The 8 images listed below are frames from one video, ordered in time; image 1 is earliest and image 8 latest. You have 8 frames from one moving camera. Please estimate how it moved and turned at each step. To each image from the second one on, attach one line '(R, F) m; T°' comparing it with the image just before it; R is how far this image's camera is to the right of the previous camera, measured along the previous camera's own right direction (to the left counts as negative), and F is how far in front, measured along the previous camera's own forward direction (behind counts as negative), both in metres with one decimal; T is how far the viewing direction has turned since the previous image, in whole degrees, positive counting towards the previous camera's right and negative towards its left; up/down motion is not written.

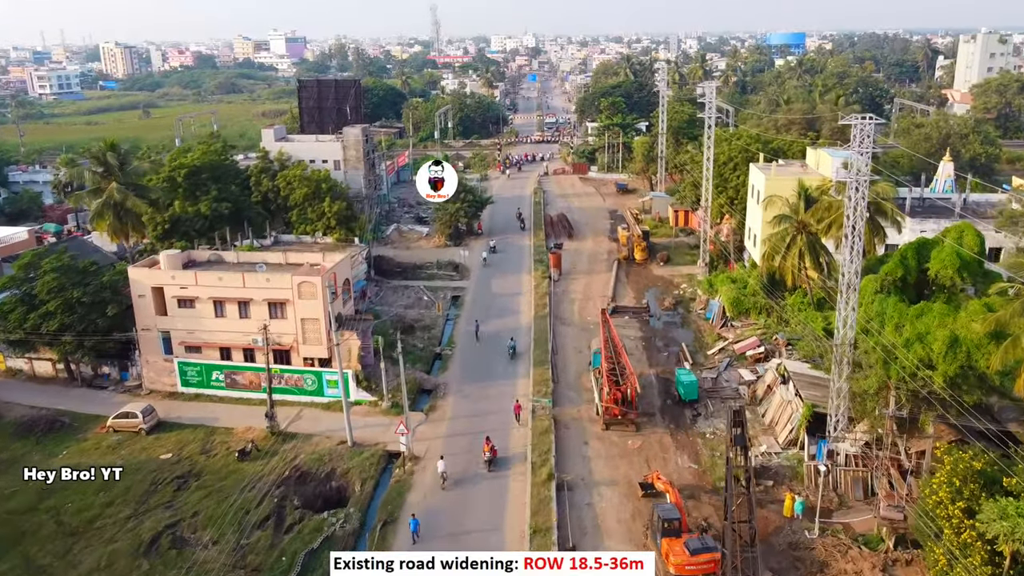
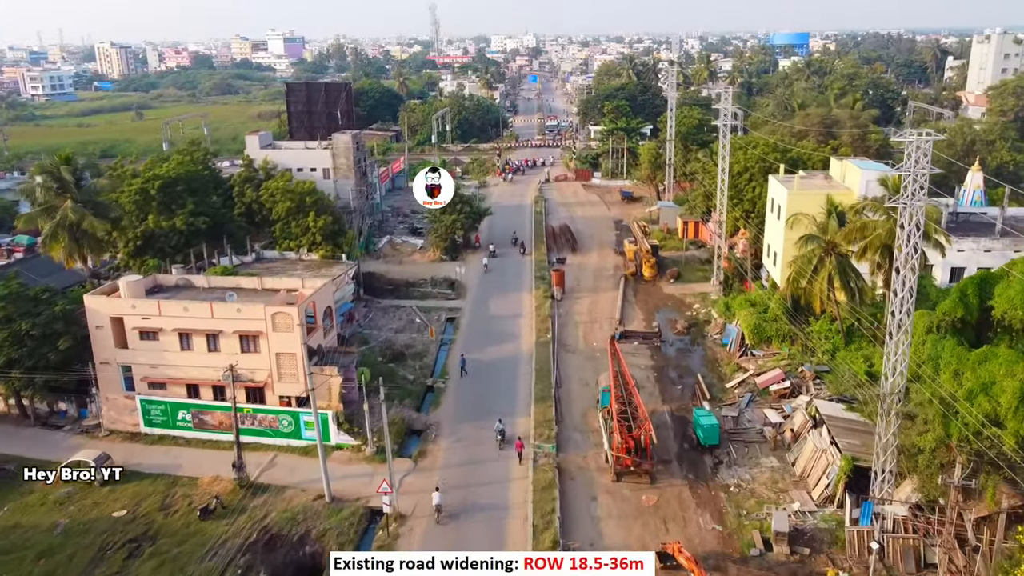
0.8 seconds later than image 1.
(0.0, +2.9) m; 0°
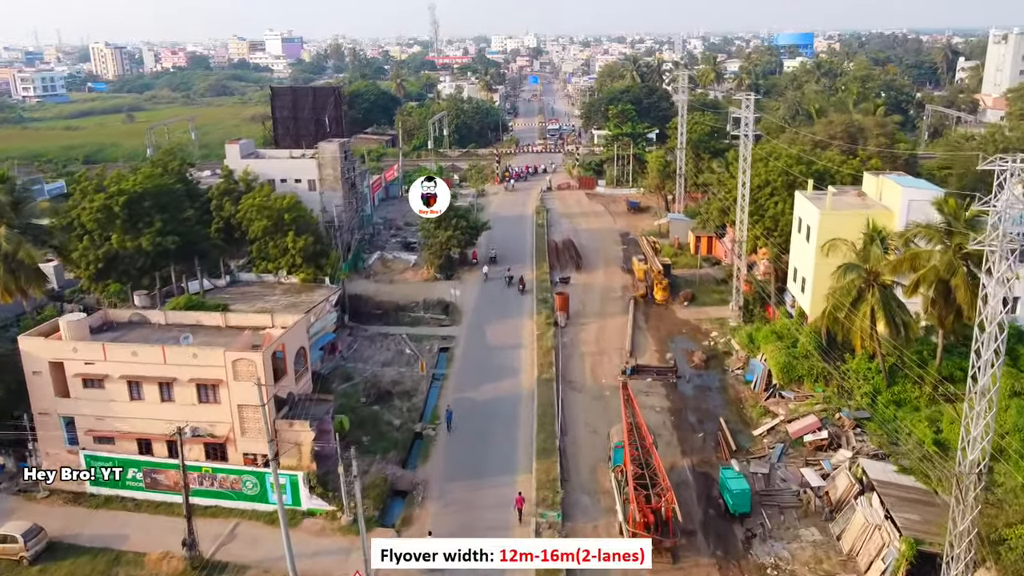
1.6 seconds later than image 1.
(0.0, +3.3) m; 0°
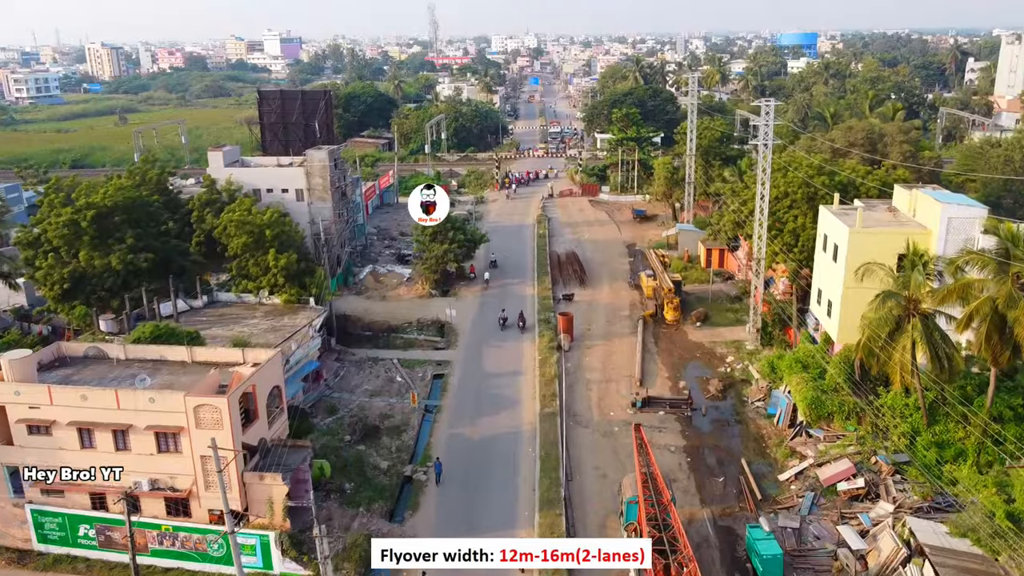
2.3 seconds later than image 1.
(0.0, +2.5) m; 0°
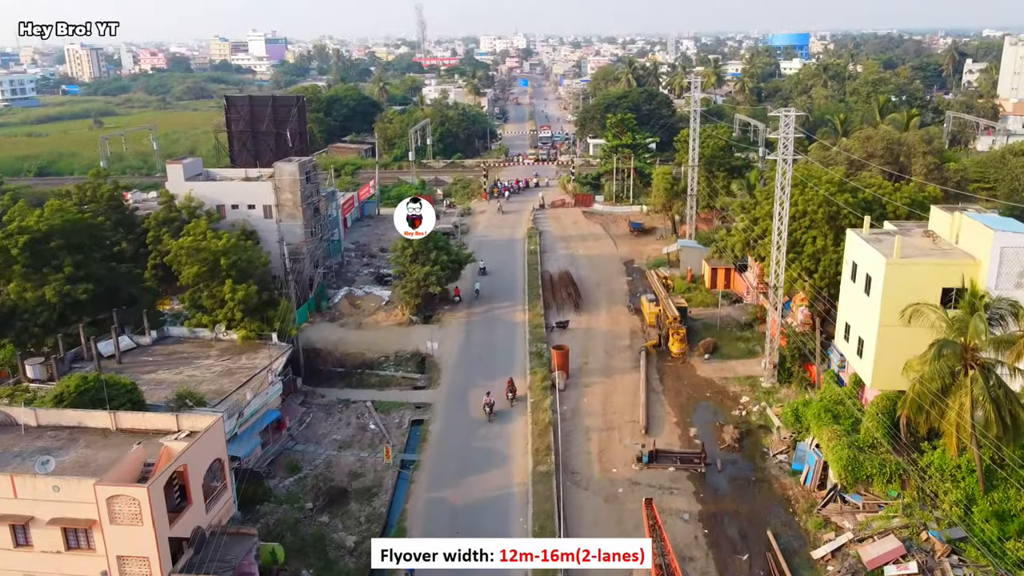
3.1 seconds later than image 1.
(+0.1, +3.5) m; +1°
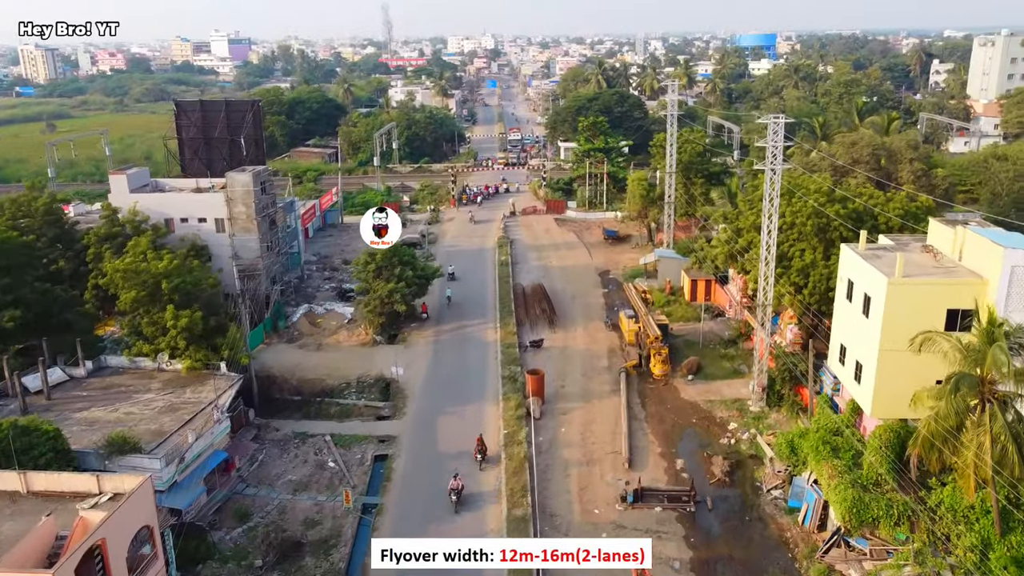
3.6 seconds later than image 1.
(0.0, +2.1) m; +2°
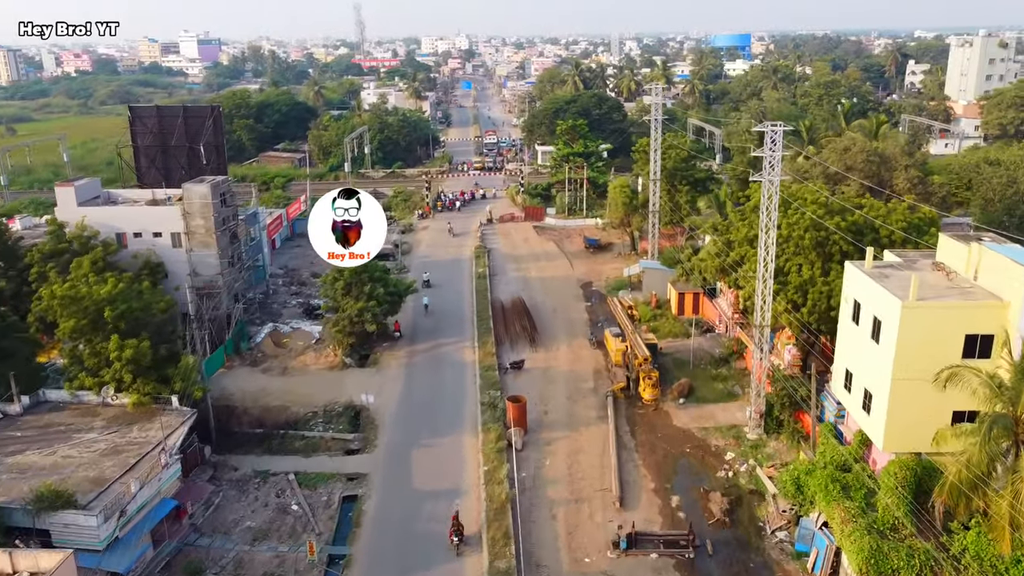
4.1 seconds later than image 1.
(-0.1, +2.0) m; +2°
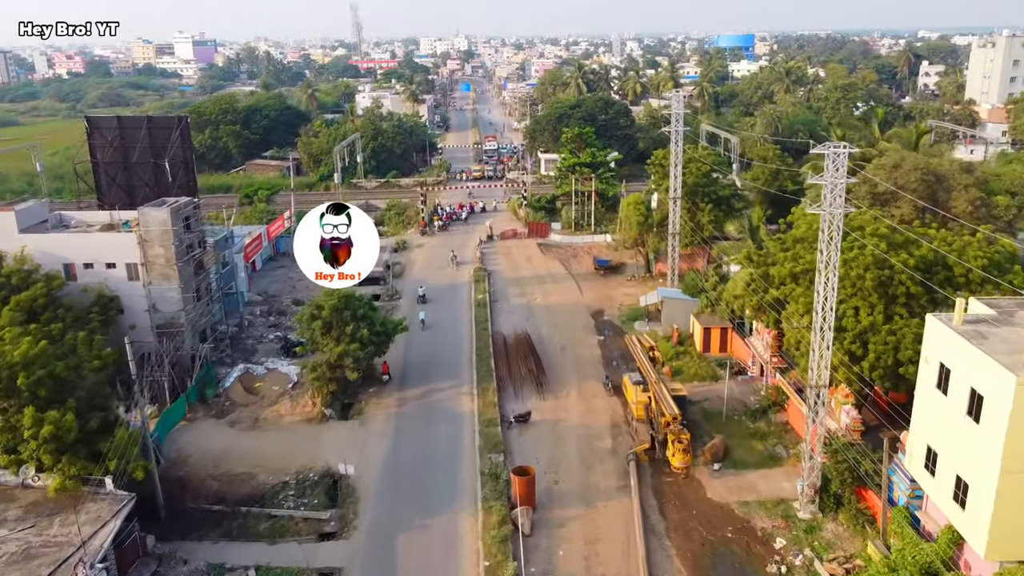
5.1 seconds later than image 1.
(-0.2, +4.1) m; 0°
